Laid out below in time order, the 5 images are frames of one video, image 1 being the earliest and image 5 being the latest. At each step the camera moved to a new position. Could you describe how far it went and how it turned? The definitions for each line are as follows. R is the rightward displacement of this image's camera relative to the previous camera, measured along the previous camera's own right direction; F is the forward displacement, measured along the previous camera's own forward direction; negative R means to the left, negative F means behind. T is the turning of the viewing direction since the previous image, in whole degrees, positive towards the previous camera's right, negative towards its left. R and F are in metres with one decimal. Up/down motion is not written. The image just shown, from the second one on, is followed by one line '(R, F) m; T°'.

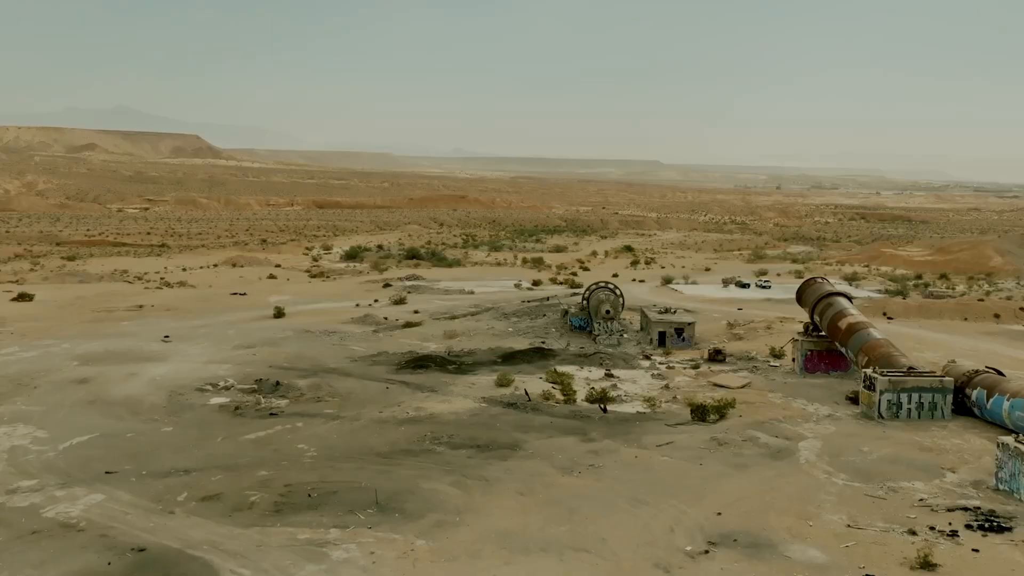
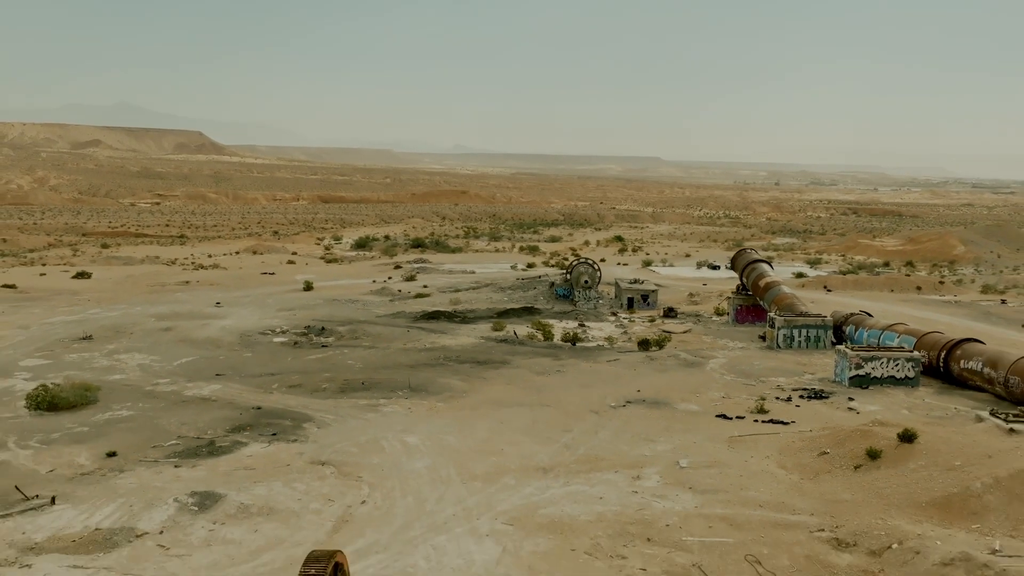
(+0.4, -8.6) m; 0°
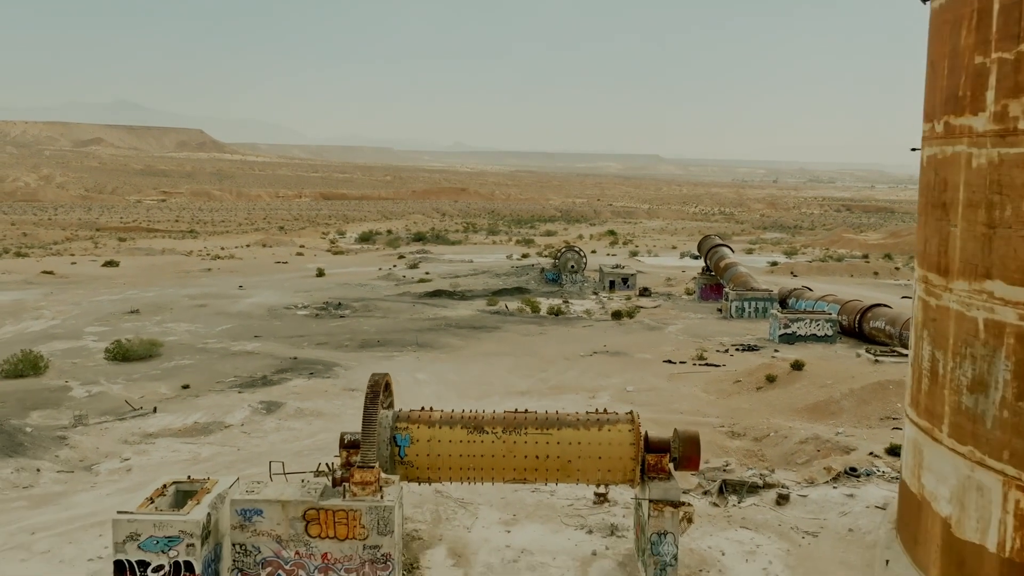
(+0.4, -5.7) m; 0°
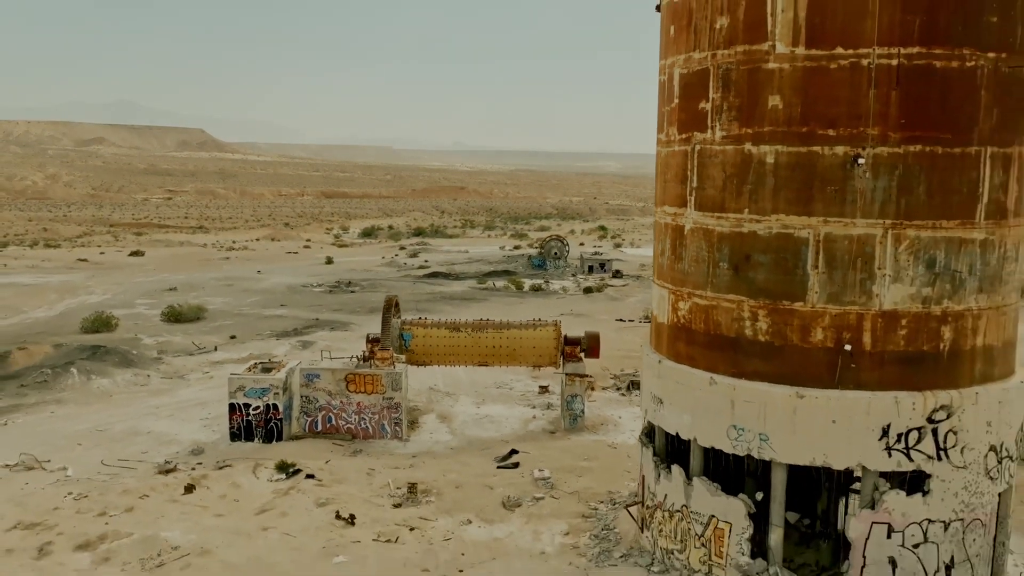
(+0.7, -6.8) m; 0°
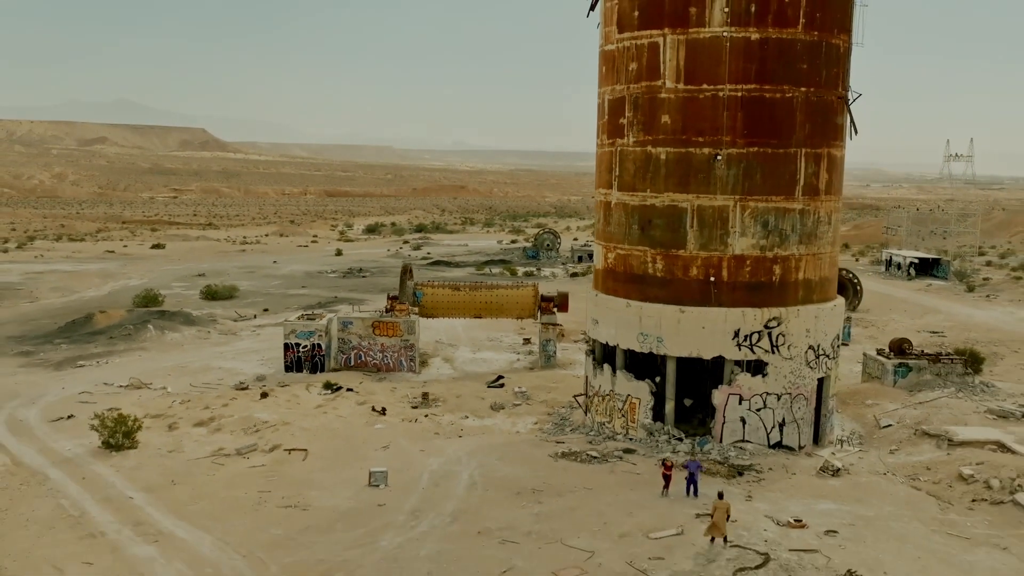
(+0.3, -5.5) m; 0°
